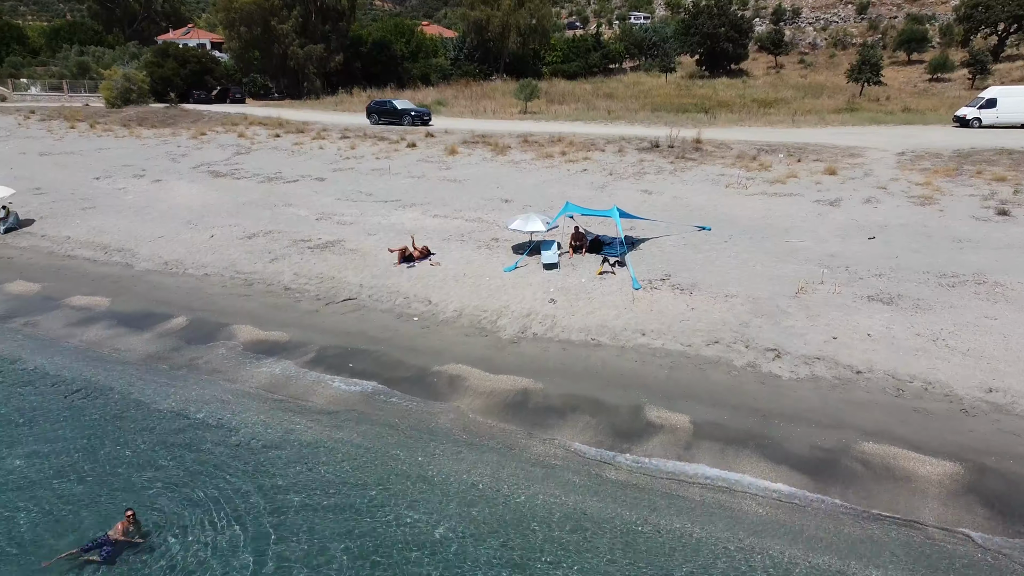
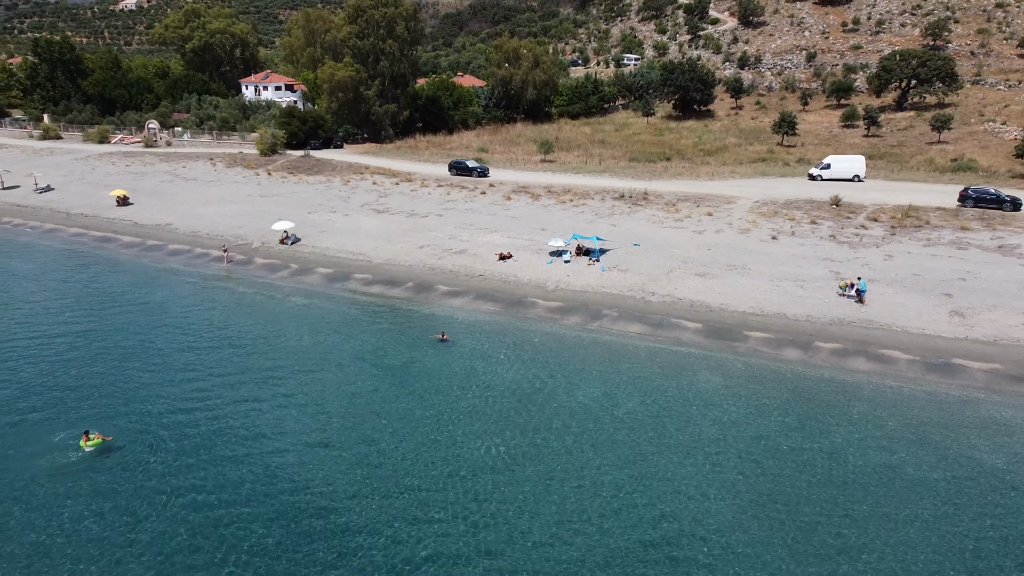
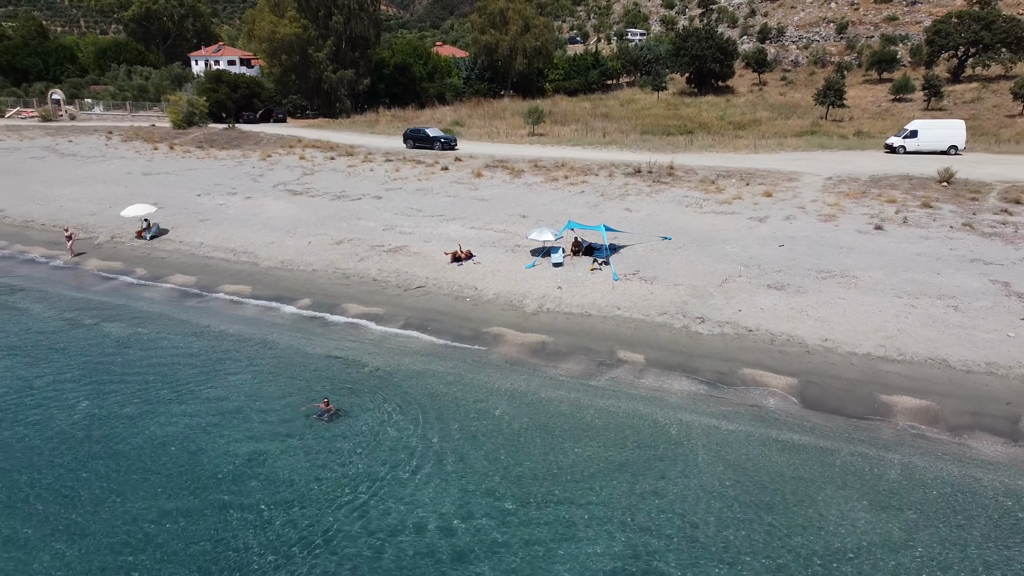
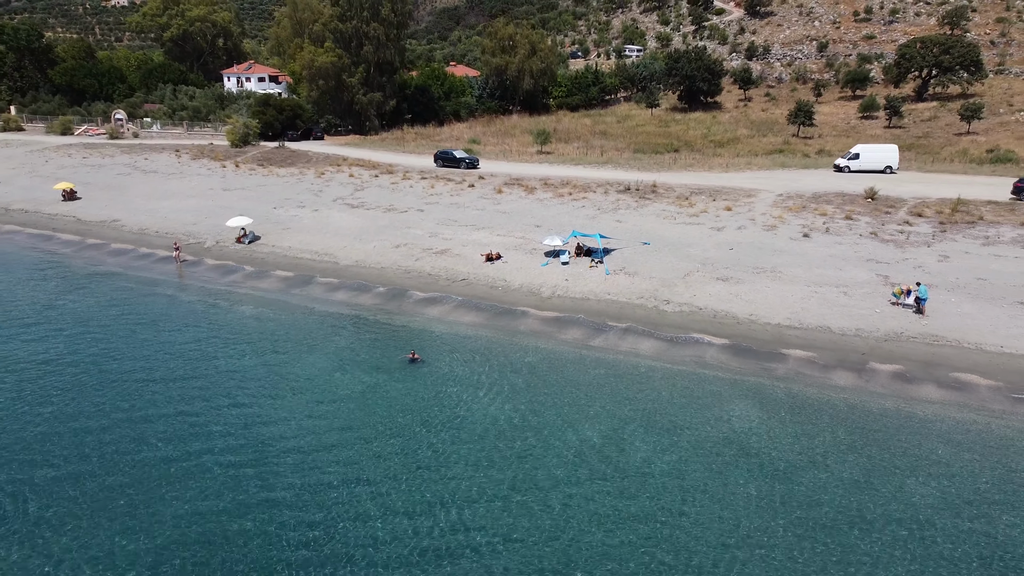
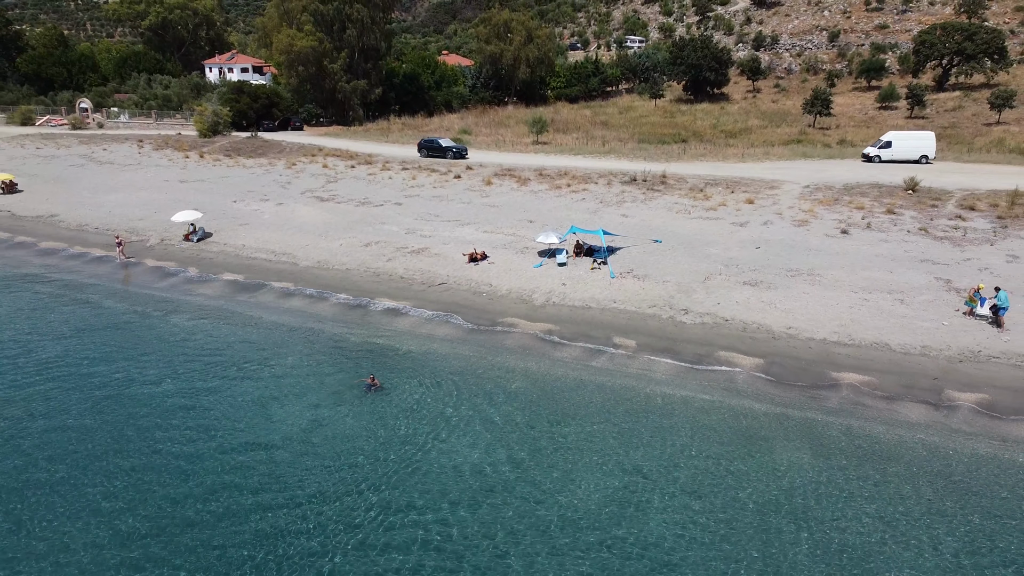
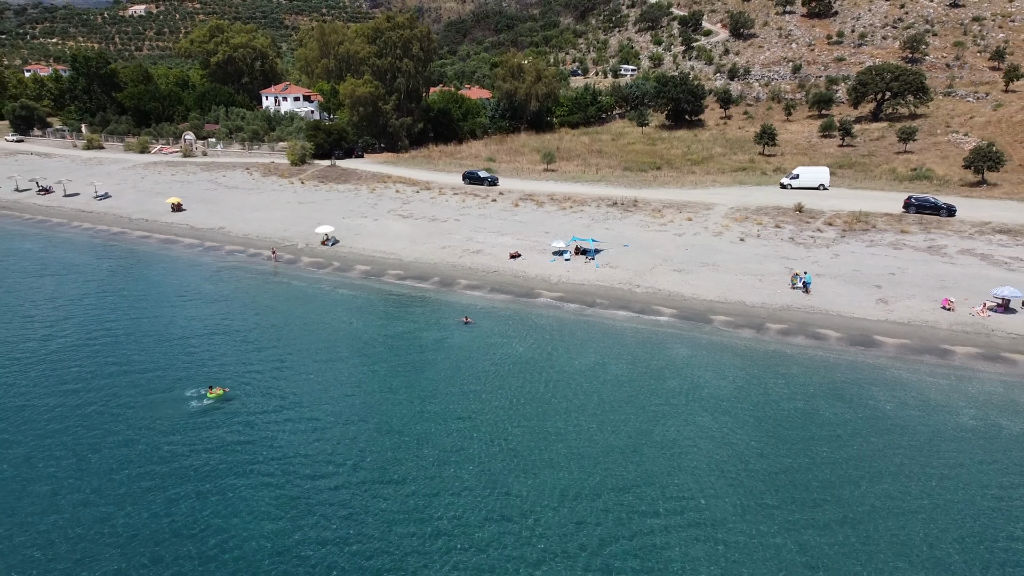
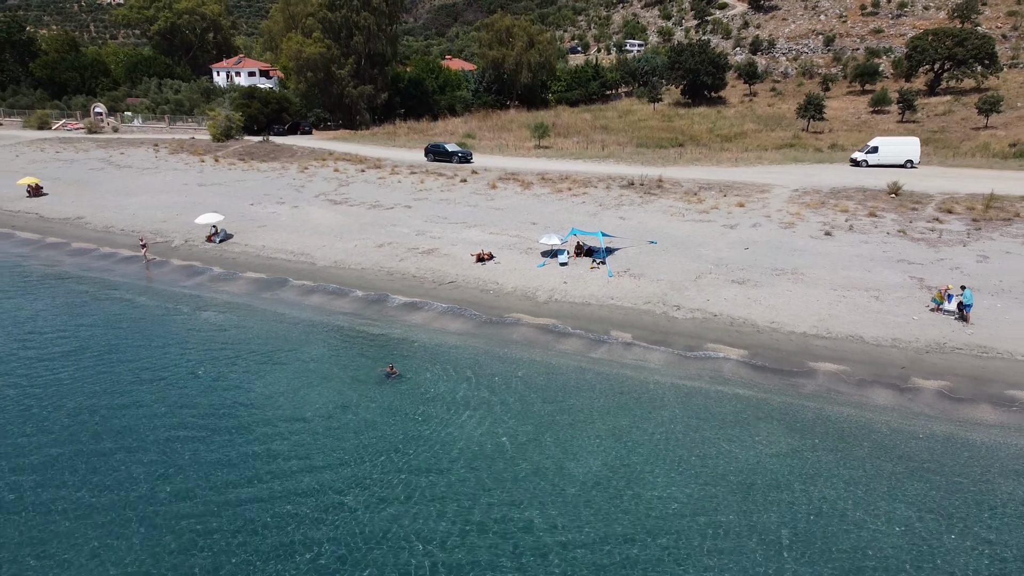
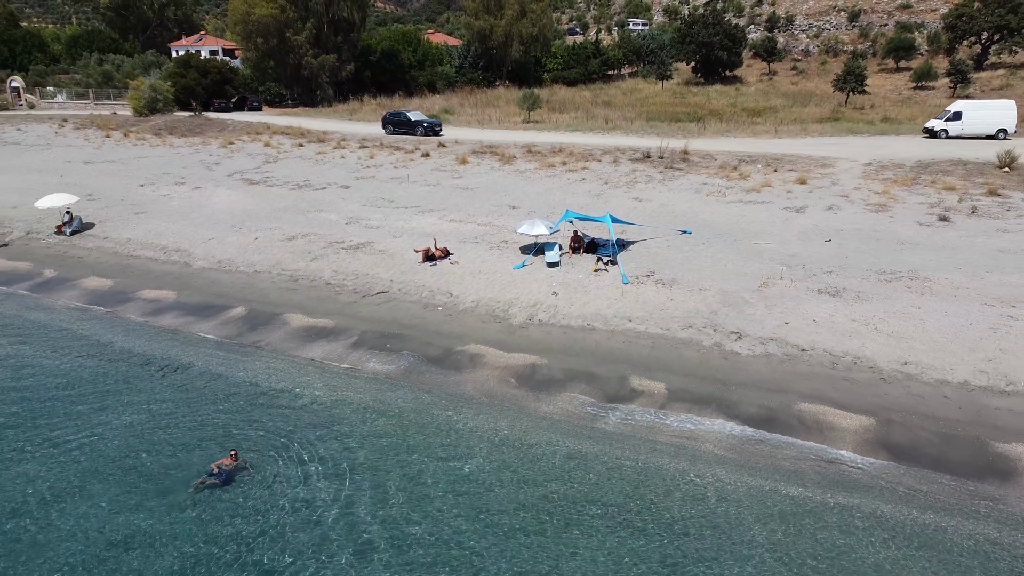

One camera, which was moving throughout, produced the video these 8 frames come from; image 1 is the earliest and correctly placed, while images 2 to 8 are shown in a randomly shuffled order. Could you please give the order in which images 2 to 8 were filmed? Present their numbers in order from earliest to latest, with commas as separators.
8, 3, 5, 7, 4, 2, 6
